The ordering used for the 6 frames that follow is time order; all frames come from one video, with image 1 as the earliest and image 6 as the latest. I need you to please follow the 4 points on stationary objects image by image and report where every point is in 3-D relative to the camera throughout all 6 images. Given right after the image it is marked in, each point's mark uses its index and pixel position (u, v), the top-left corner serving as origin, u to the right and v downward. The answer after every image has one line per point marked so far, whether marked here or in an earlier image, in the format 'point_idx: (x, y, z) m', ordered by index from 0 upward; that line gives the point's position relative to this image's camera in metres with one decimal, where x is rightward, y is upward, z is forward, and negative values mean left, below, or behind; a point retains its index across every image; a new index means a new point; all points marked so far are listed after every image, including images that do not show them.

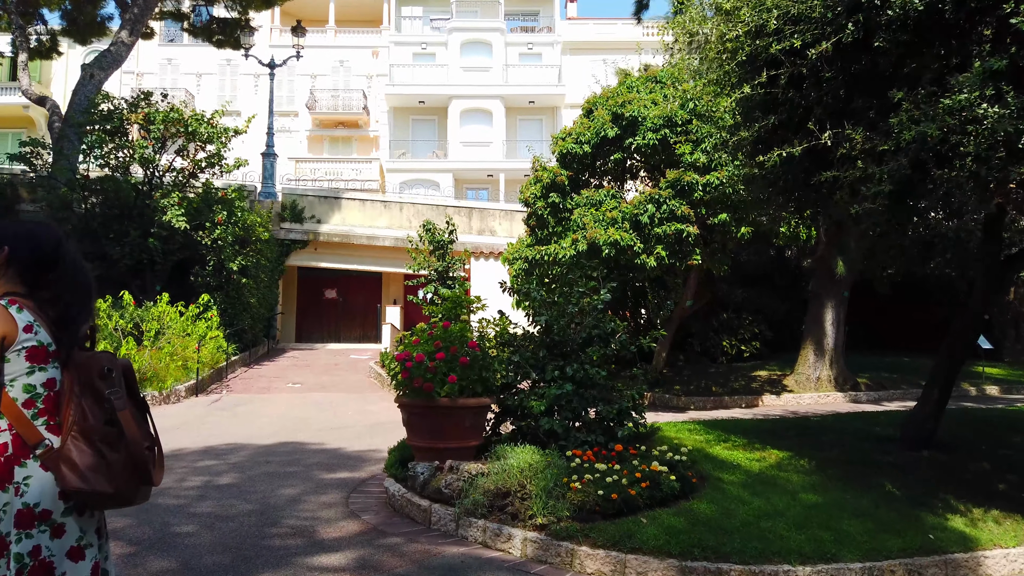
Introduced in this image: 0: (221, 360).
0: (-5.2, -1.3, +13.5) m
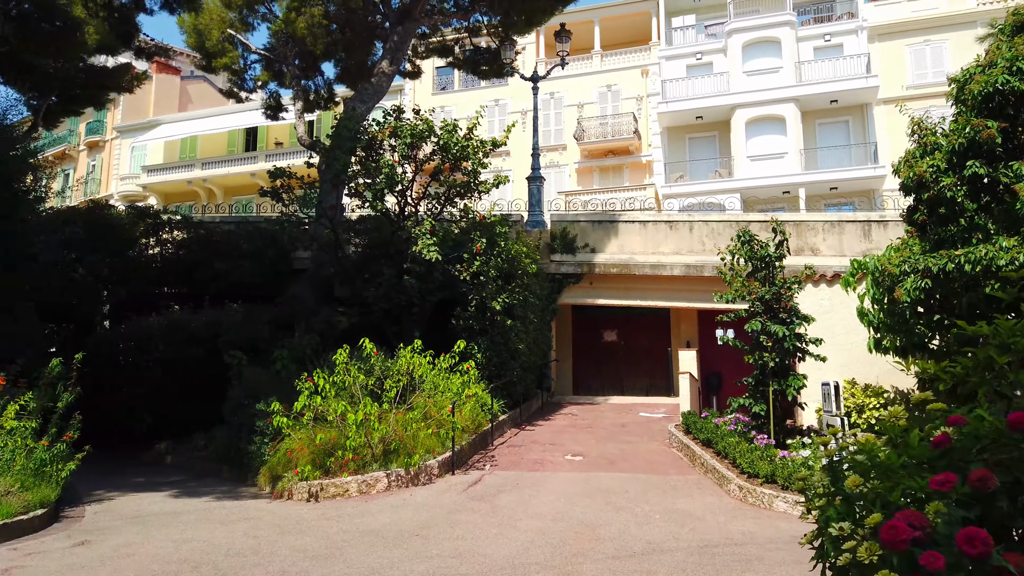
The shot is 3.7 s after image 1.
0: (-0.4, -1.9, +10.7) m
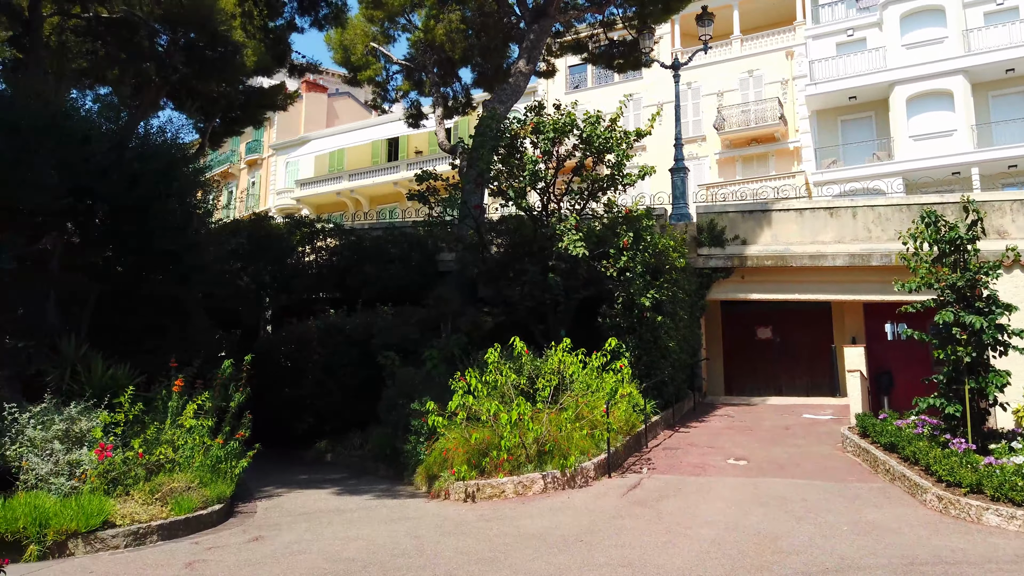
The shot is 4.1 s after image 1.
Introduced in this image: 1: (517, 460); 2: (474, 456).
0: (+1.7, -1.9, +10.3) m
1: (+0.1, -1.9, +8.3) m
2: (-0.4, -1.9, +8.4) m
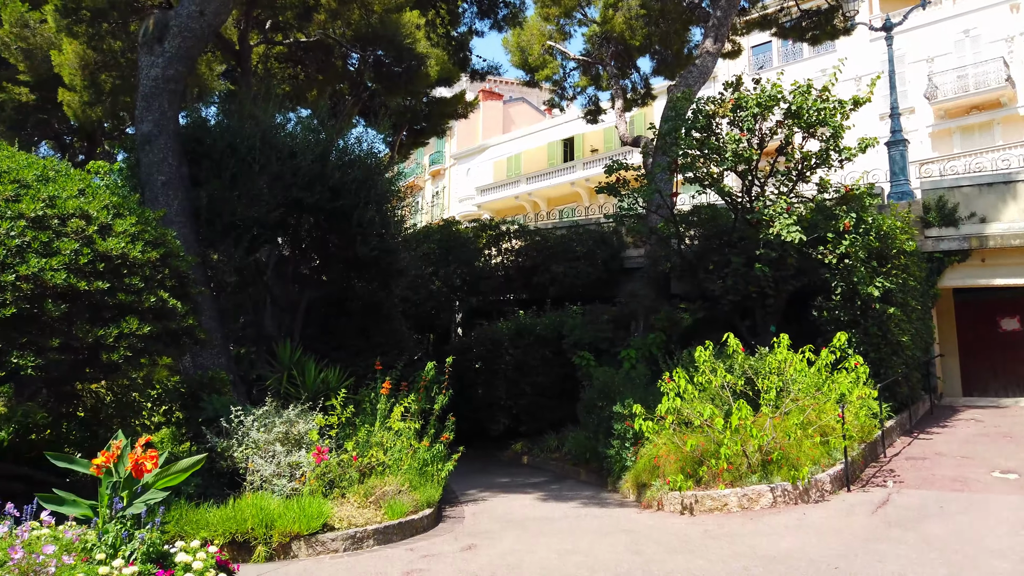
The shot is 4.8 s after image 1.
0: (+4.3, -1.7, +9.0) m
1: (+2.2, -1.8, +7.5) m
2: (+1.8, -1.8, +7.7) m
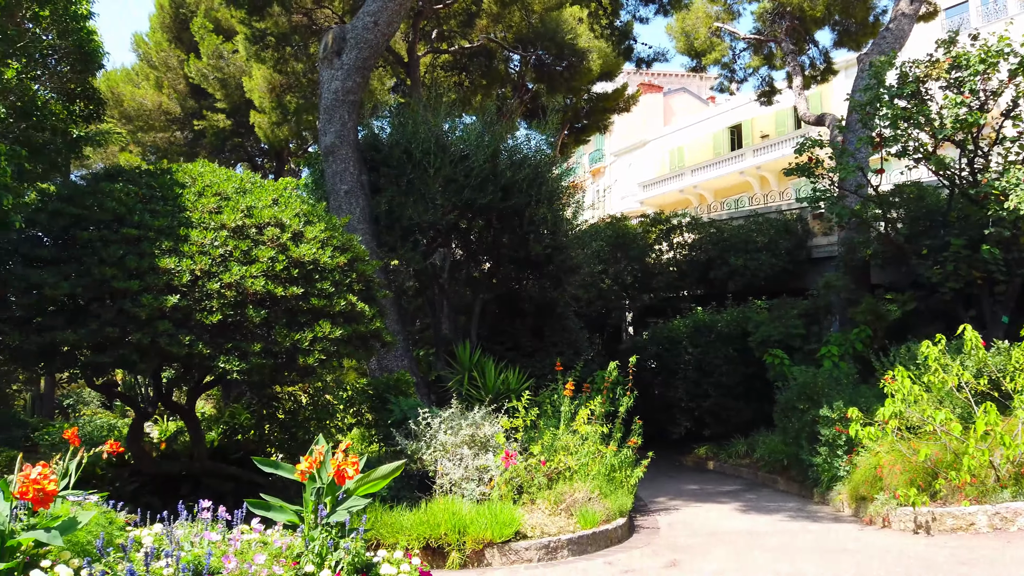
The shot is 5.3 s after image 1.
0: (+6.3, -1.5, +7.5) m
1: (+4.0, -1.7, +6.4) m
2: (+3.6, -1.7, +6.7) m
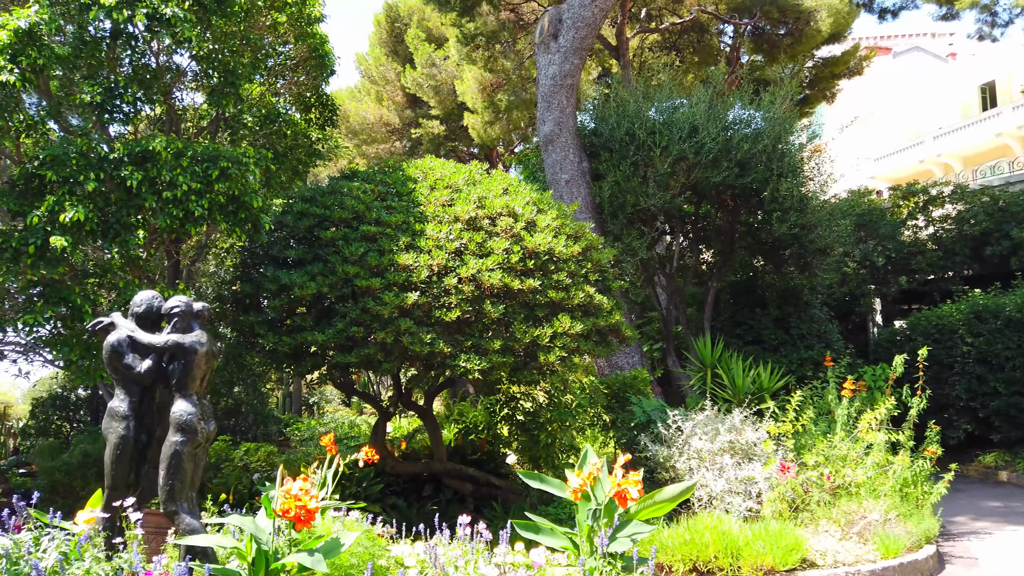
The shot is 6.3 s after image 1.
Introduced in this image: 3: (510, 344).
0: (+8.4, -1.1, +4.8) m
1: (+5.9, -1.4, +4.4) m
2: (+5.6, -1.4, +4.8) m
3: (0.0, -0.4, +6.0) m
